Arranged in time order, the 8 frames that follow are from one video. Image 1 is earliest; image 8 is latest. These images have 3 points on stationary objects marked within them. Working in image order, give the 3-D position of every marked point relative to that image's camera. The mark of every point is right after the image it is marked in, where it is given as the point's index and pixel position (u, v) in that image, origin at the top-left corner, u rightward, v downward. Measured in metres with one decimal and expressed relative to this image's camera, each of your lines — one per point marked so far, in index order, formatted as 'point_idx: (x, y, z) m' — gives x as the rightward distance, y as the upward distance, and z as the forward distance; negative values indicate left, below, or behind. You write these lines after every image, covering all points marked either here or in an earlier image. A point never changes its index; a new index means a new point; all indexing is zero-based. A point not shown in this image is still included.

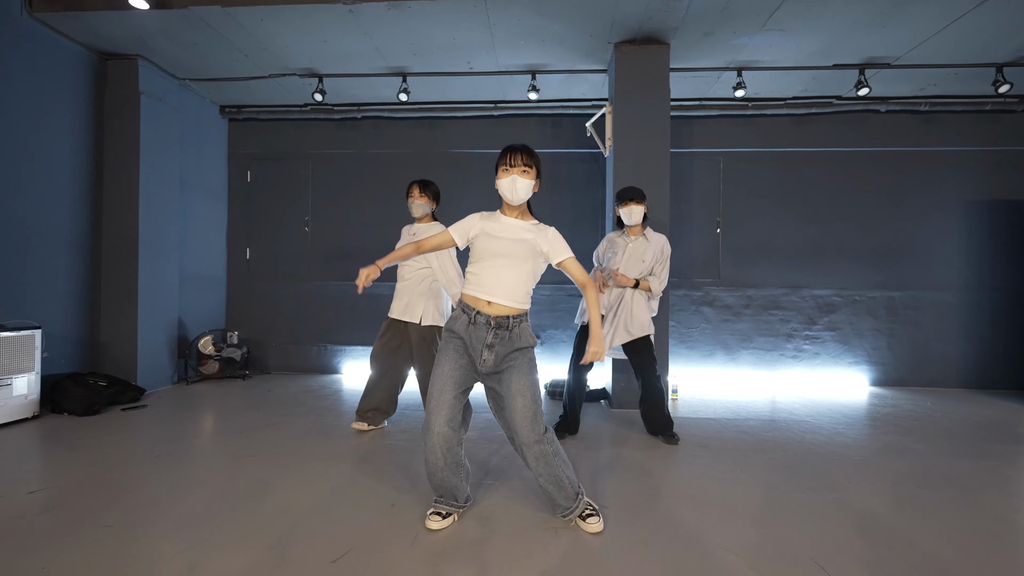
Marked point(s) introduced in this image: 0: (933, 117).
0: (+4.7, +1.9, +5.2) m
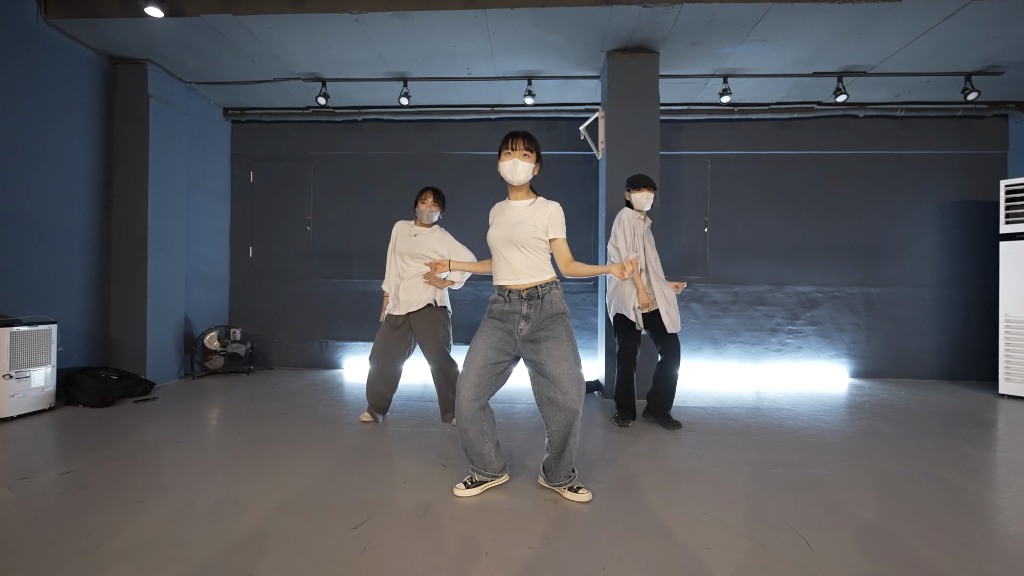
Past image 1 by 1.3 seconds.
0: (+4.7, +1.9, +5.4) m
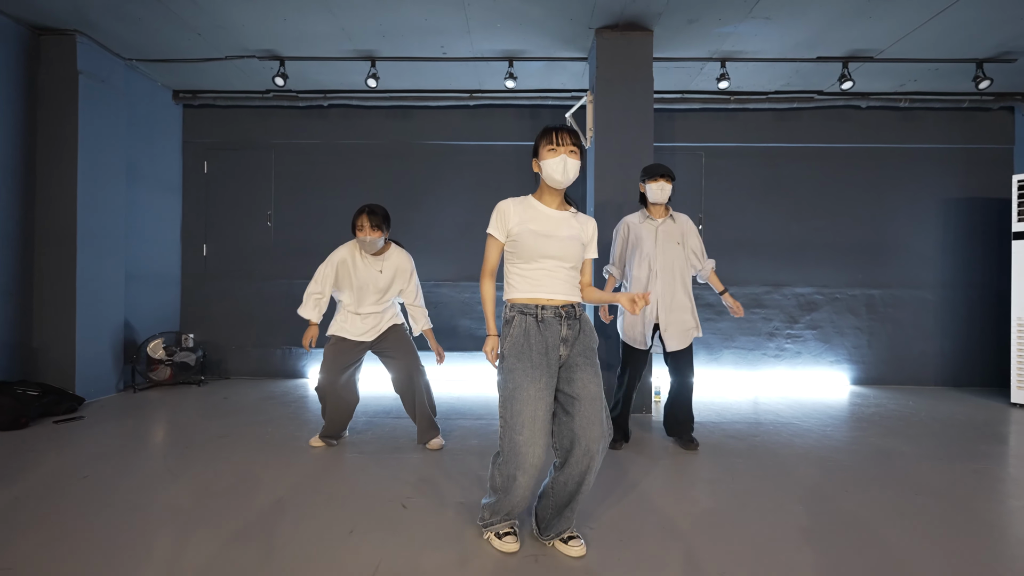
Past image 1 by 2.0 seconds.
0: (+4.5, +1.9, +5.1) m
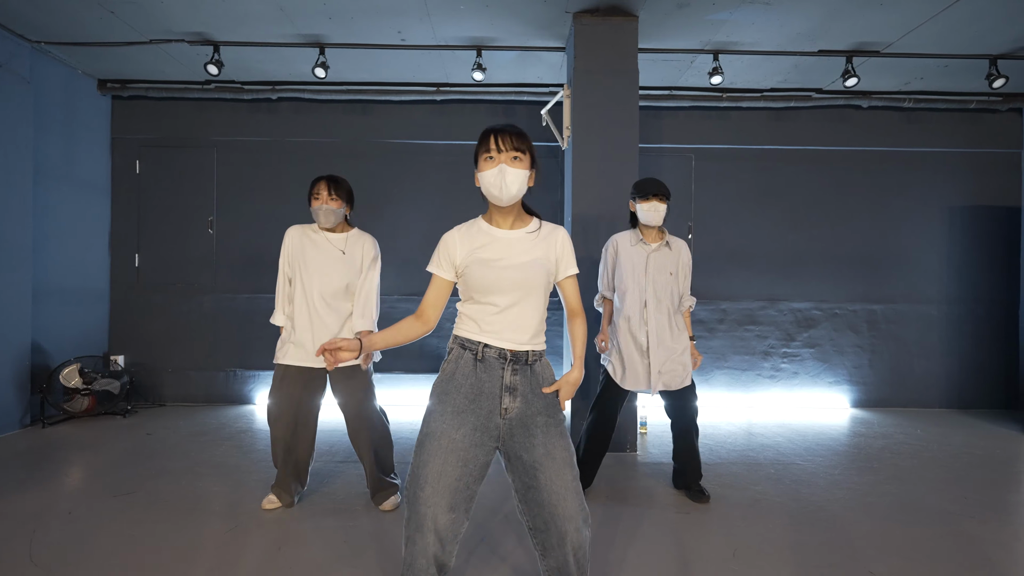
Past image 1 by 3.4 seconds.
0: (+4.2, +1.8, +4.8) m
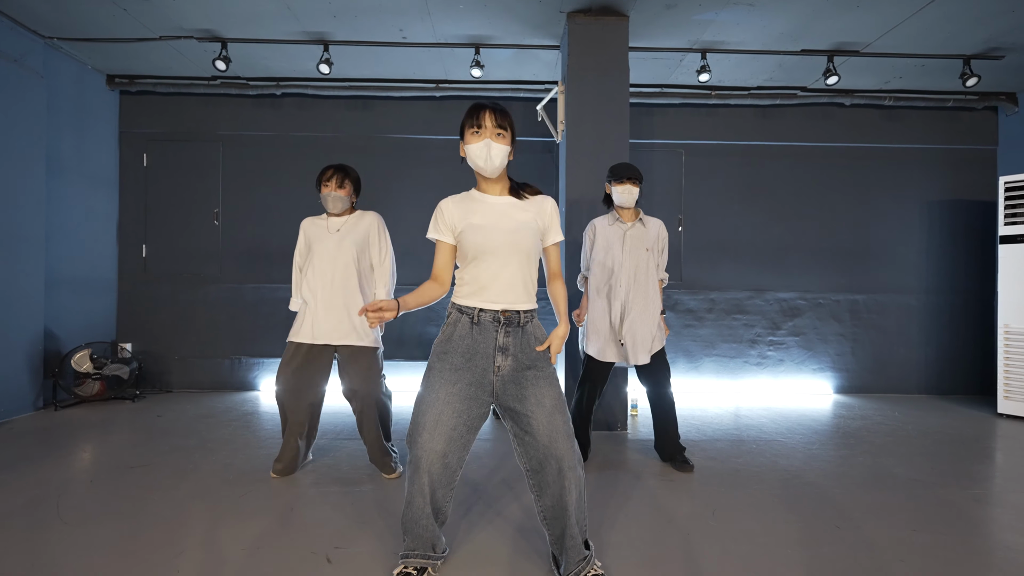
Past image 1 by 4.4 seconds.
0: (+4.1, +1.9, +5.0) m
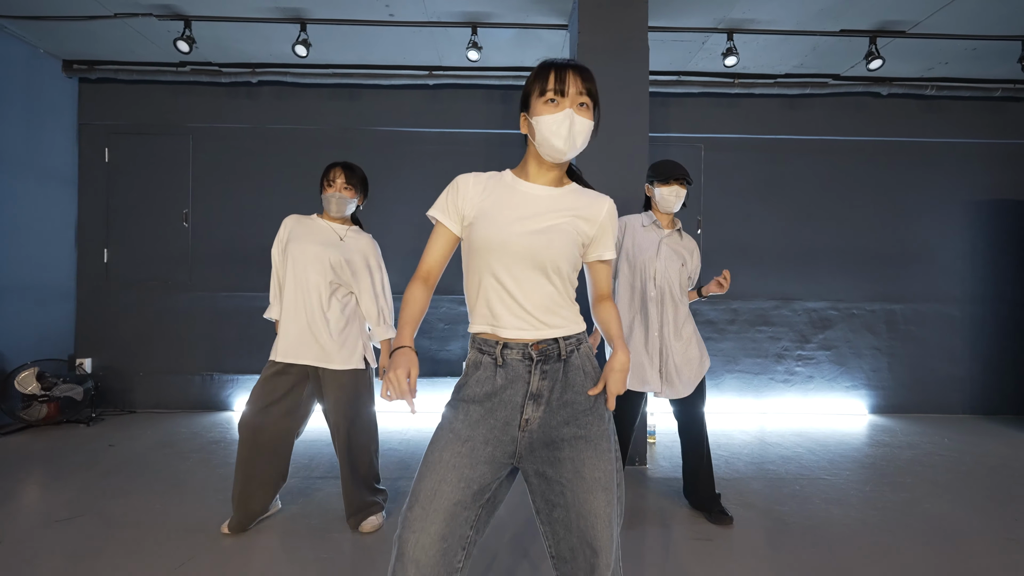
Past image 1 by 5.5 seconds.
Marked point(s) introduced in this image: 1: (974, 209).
0: (+4.1, +1.8, +4.5) m
1: (+4.5, +0.8, +4.5) m
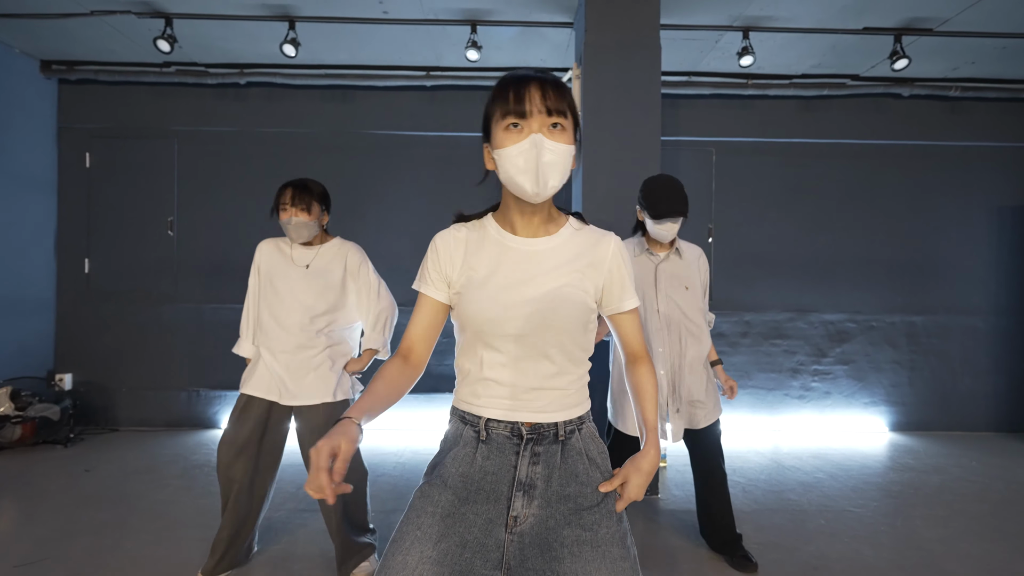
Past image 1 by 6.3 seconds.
0: (+4.2, +1.7, +4.3) m
1: (+4.5, +0.7, +4.3) m
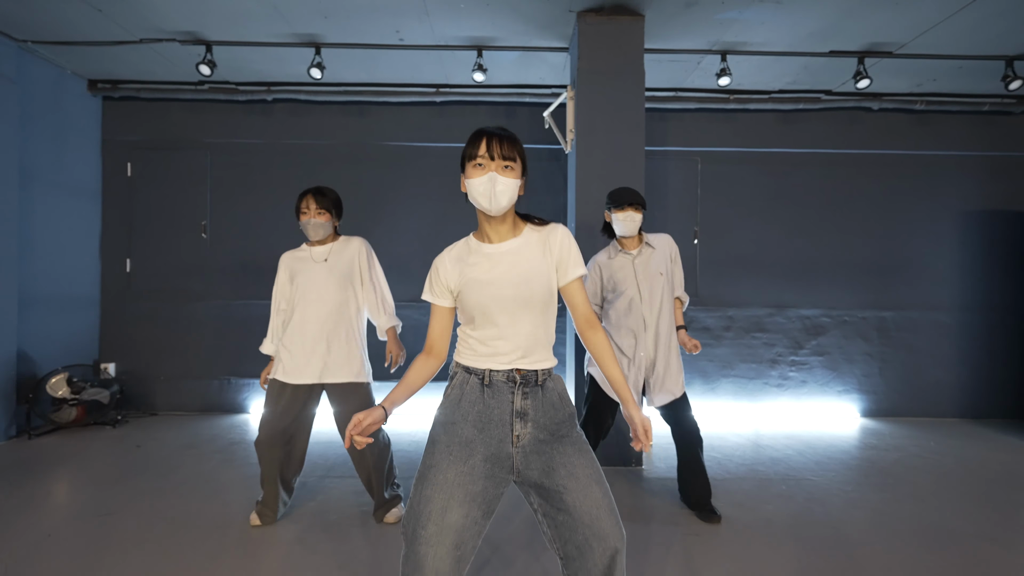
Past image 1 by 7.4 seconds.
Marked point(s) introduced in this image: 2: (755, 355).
0: (+4.2, +1.7, +4.7) m
1: (+4.6, +0.7, +4.7) m
2: (+2.4, -0.7, +4.6) m
